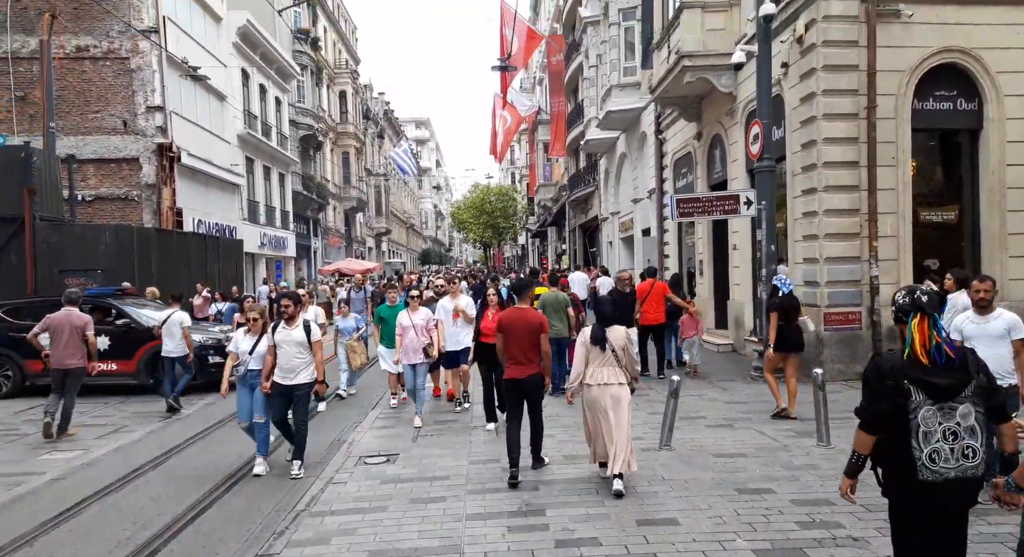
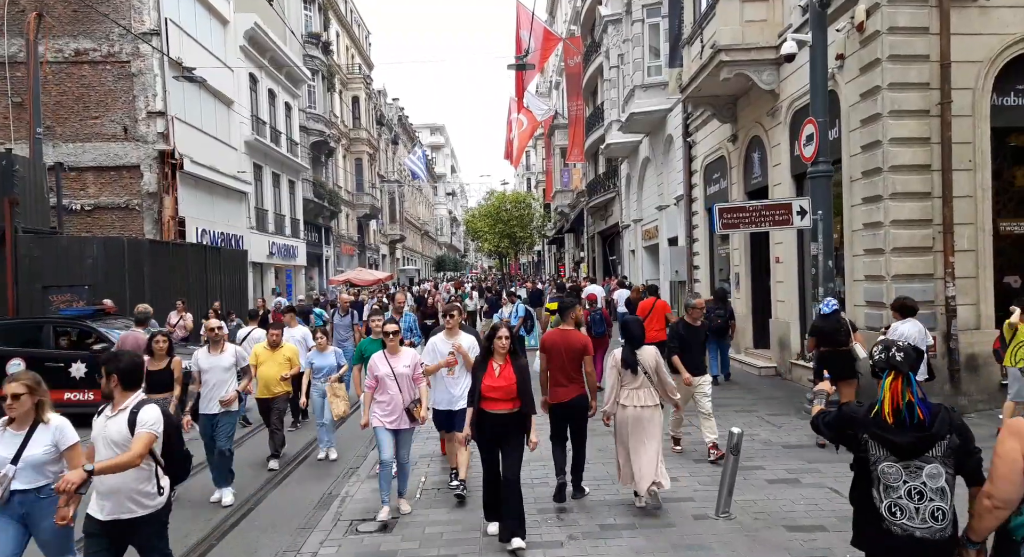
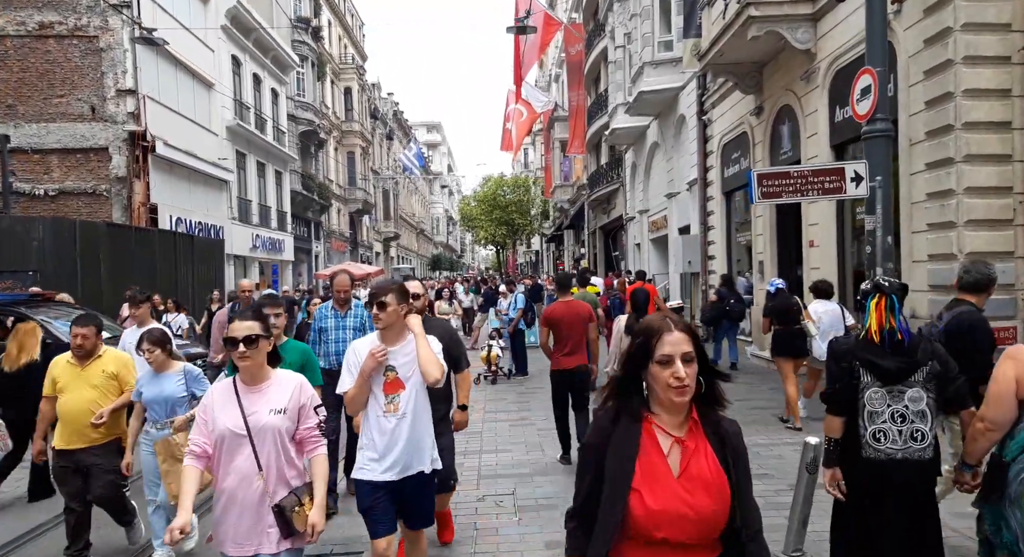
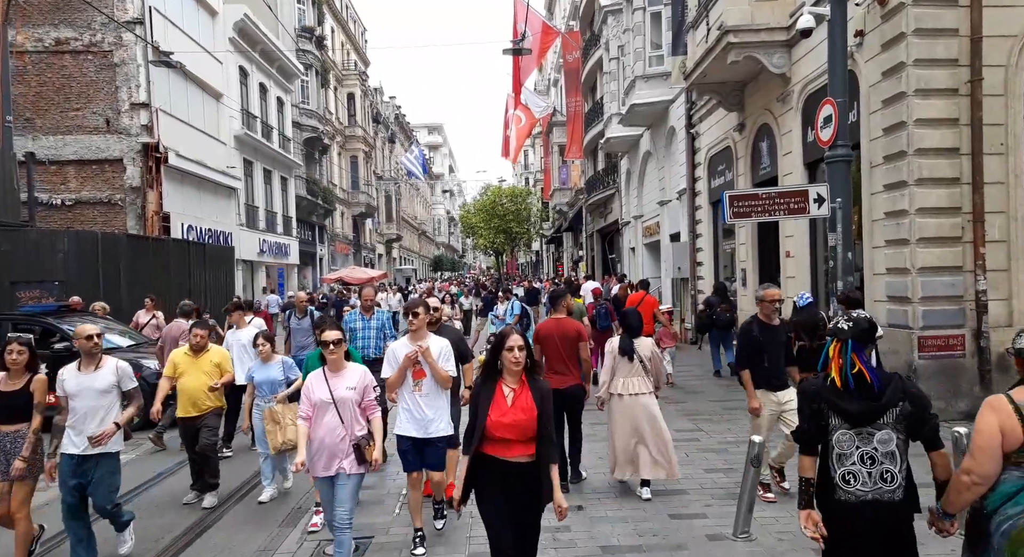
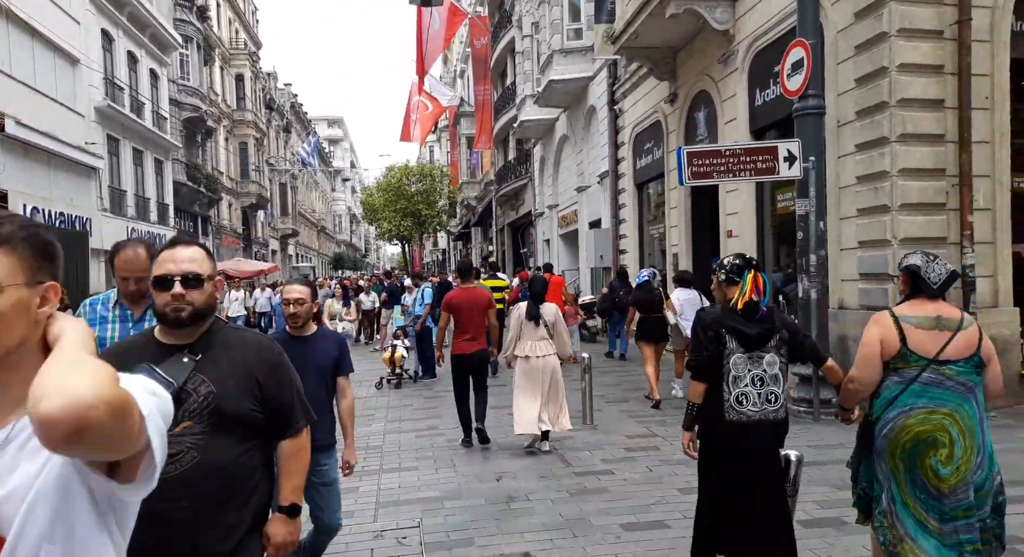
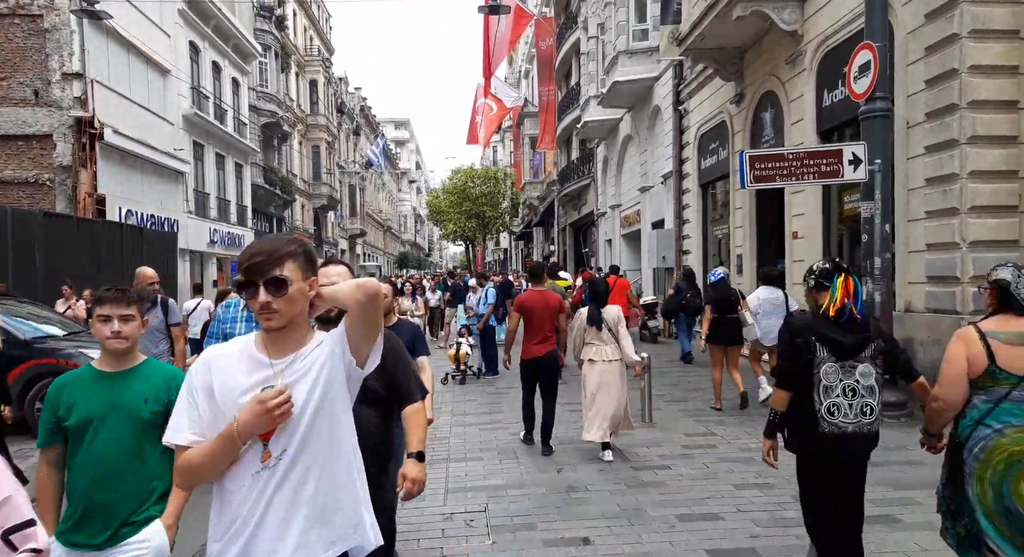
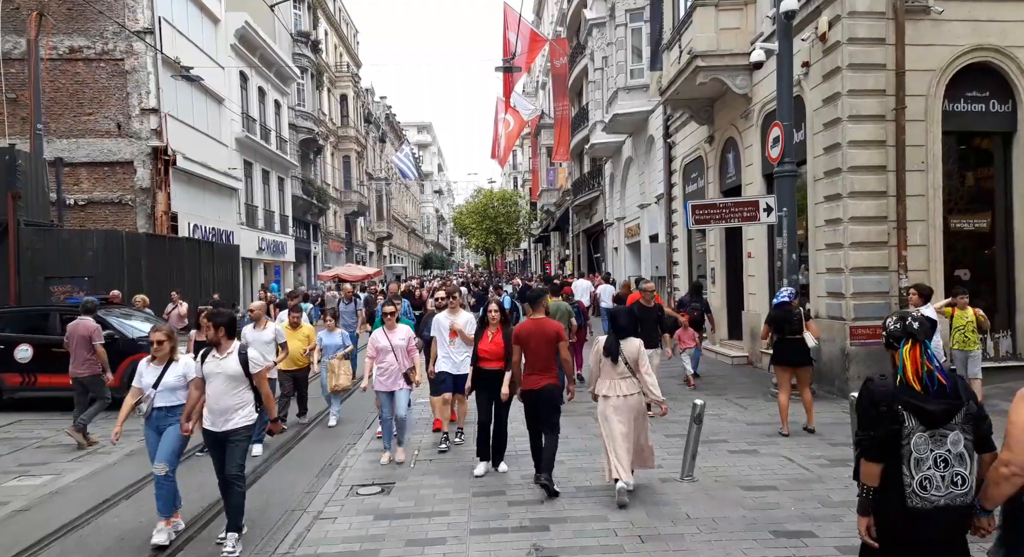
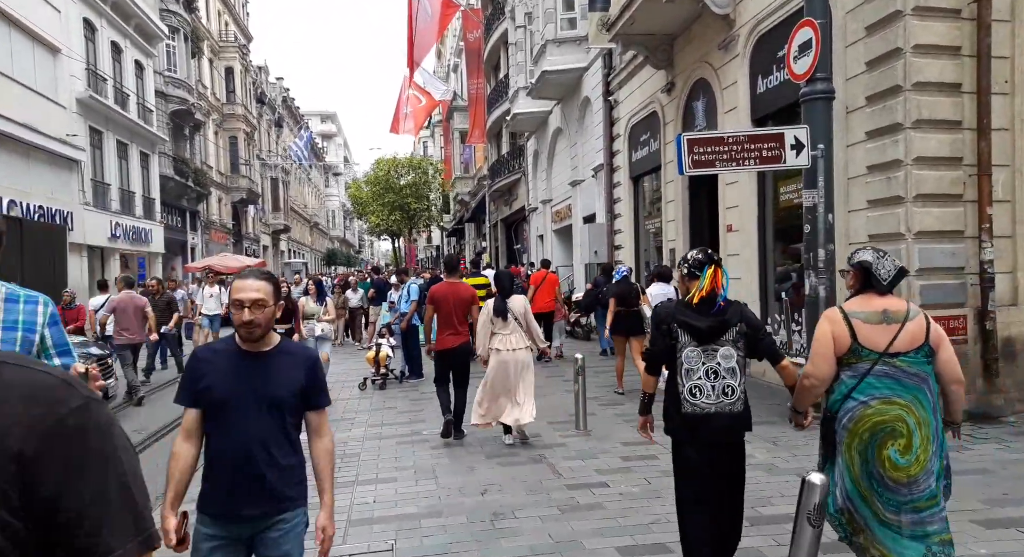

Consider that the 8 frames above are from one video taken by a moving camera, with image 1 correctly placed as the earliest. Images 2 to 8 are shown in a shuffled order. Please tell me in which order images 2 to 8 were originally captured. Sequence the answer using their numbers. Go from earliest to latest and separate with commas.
7, 2, 4, 3, 6, 5, 8
